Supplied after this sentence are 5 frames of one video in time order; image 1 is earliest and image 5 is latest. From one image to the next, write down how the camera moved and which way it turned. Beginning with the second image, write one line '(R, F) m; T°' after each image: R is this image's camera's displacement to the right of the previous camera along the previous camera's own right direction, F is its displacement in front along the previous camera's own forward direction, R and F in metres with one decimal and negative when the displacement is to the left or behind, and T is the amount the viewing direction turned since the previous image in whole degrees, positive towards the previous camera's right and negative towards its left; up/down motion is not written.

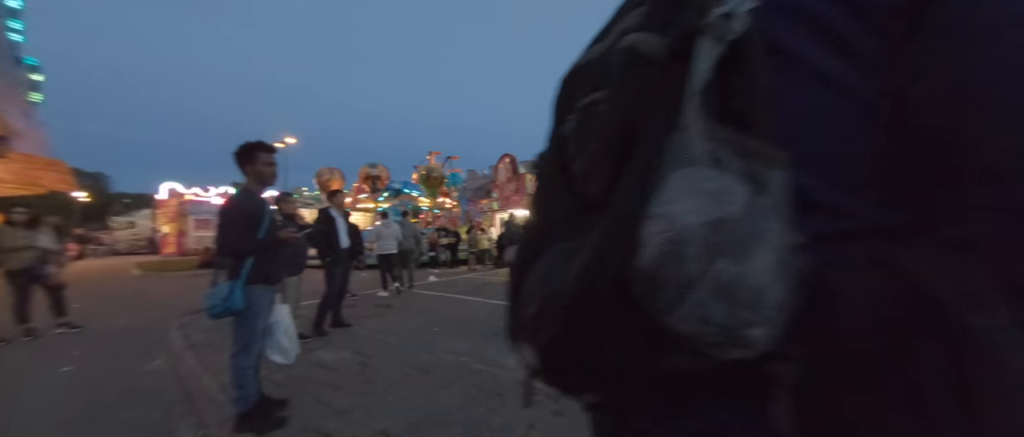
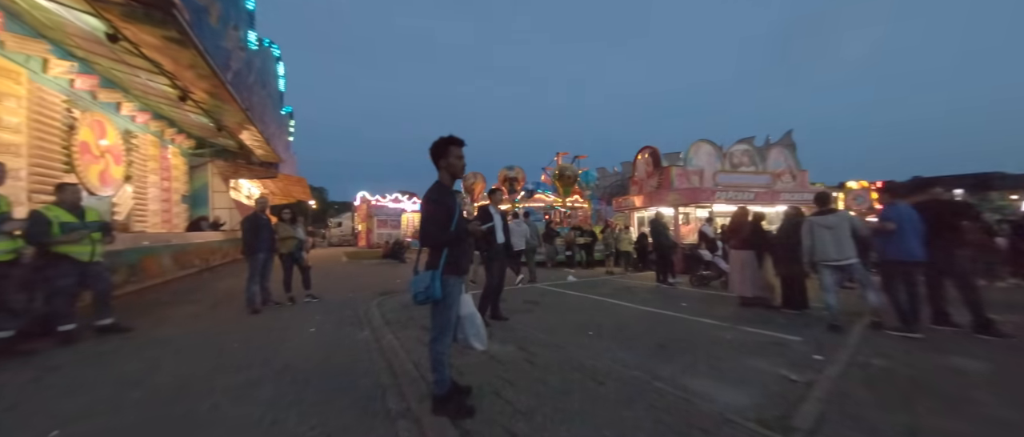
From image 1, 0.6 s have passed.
(-0.3, +0.2) m; -21°
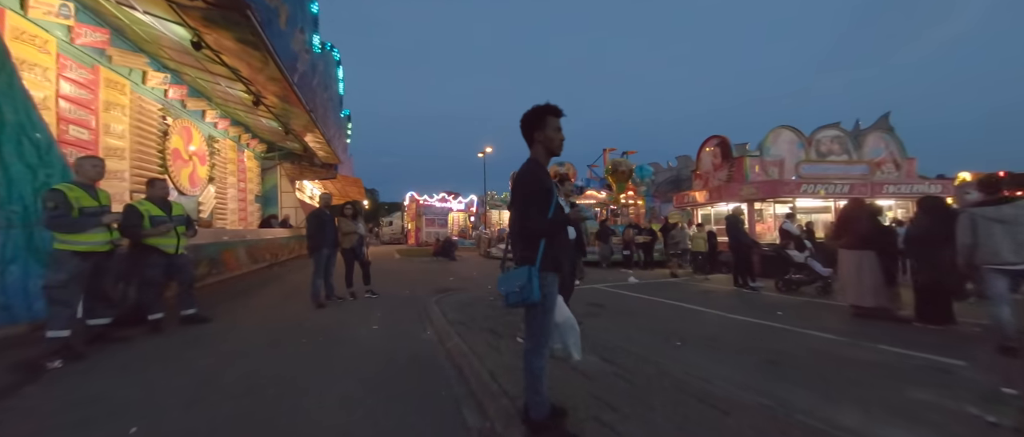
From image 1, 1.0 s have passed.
(-0.3, +0.4) m; -7°
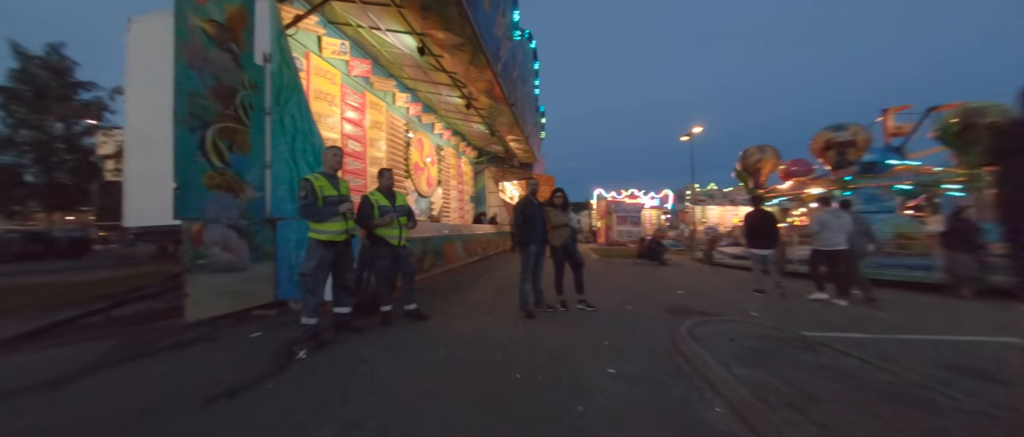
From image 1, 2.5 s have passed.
(-1.0, +1.4) m; -30°
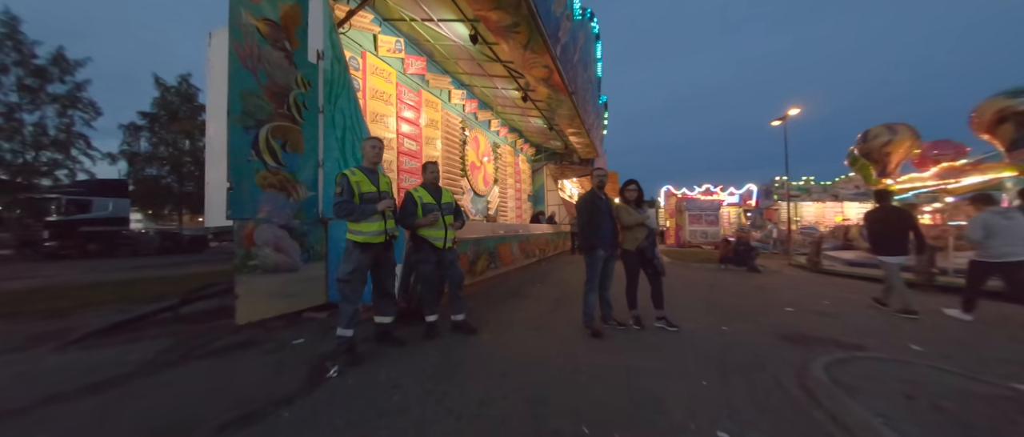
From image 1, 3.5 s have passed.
(0.0, +0.7) m; -10°
